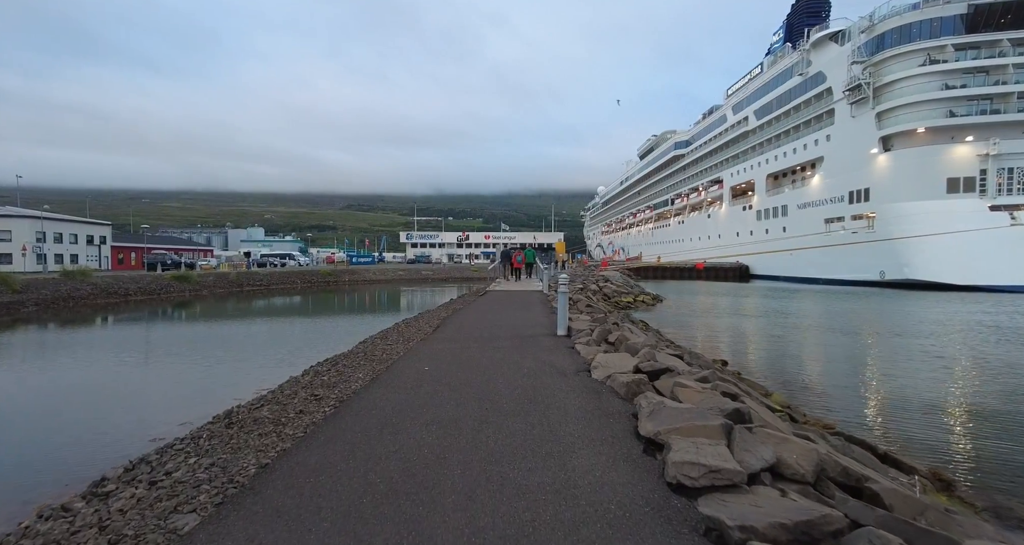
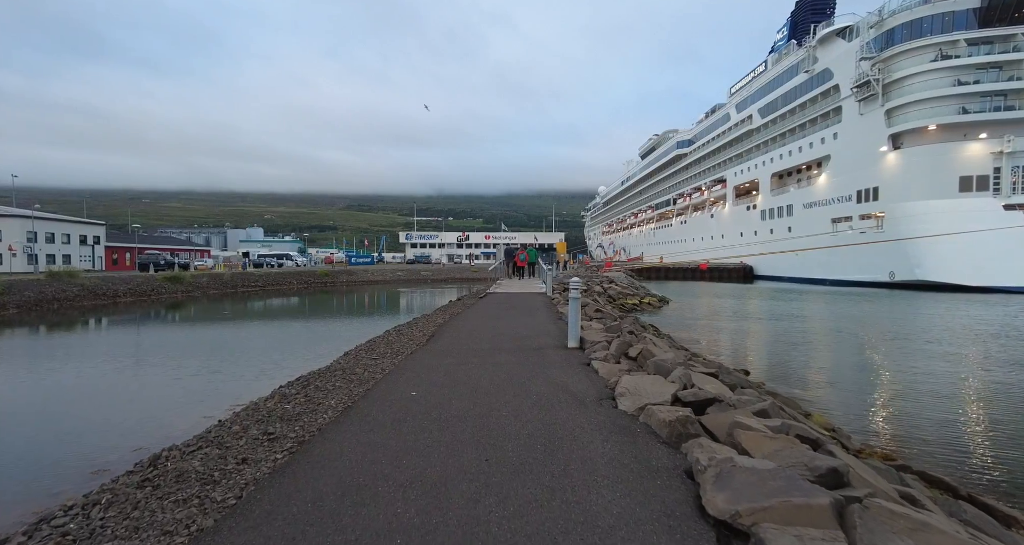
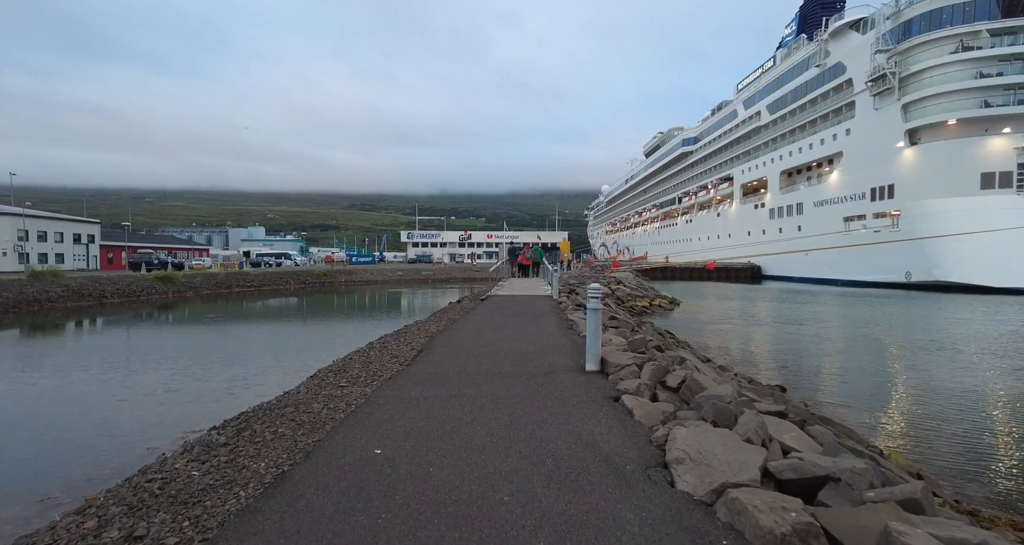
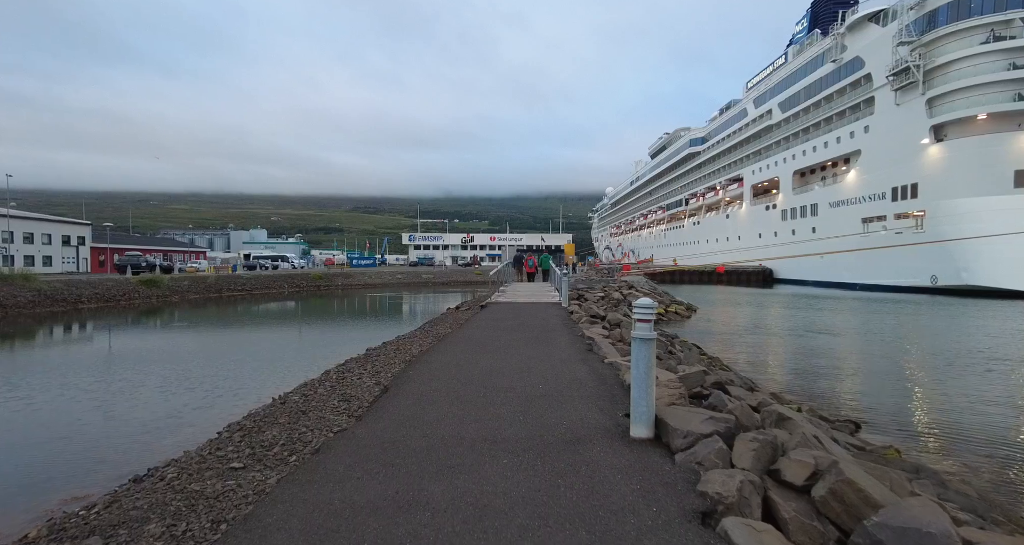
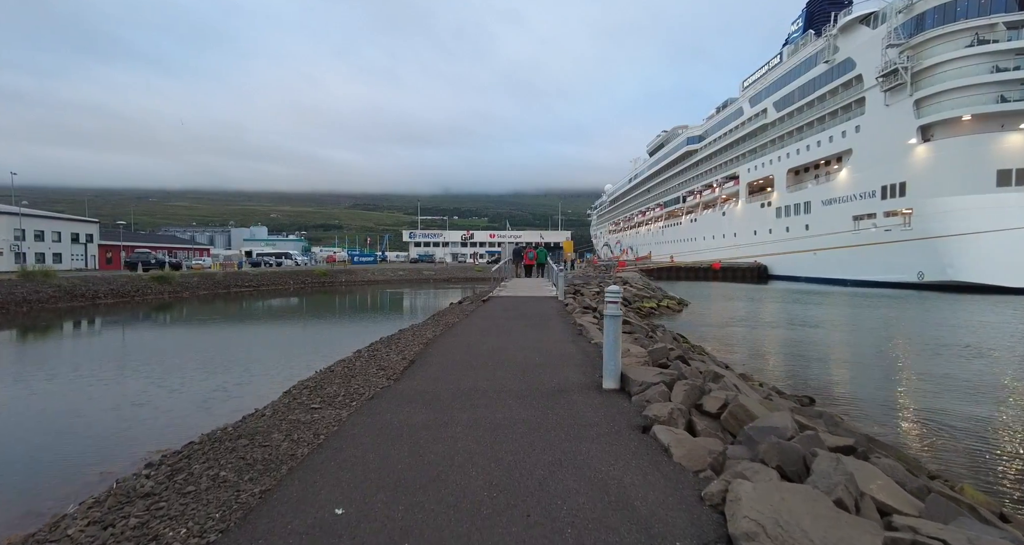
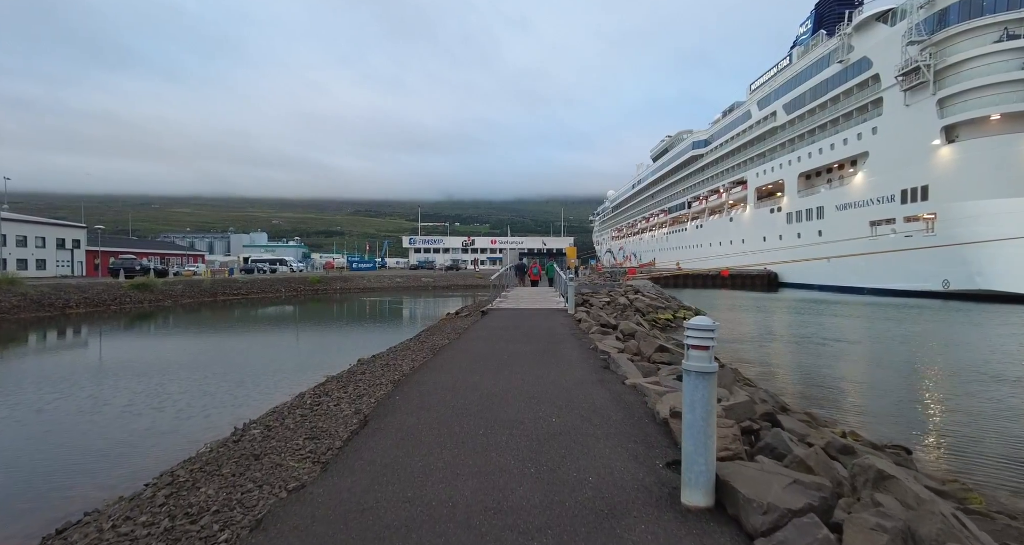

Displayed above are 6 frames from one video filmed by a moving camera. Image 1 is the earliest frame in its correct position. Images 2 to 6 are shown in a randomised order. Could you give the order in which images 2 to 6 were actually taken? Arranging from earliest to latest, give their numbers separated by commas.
2, 3, 5, 4, 6
